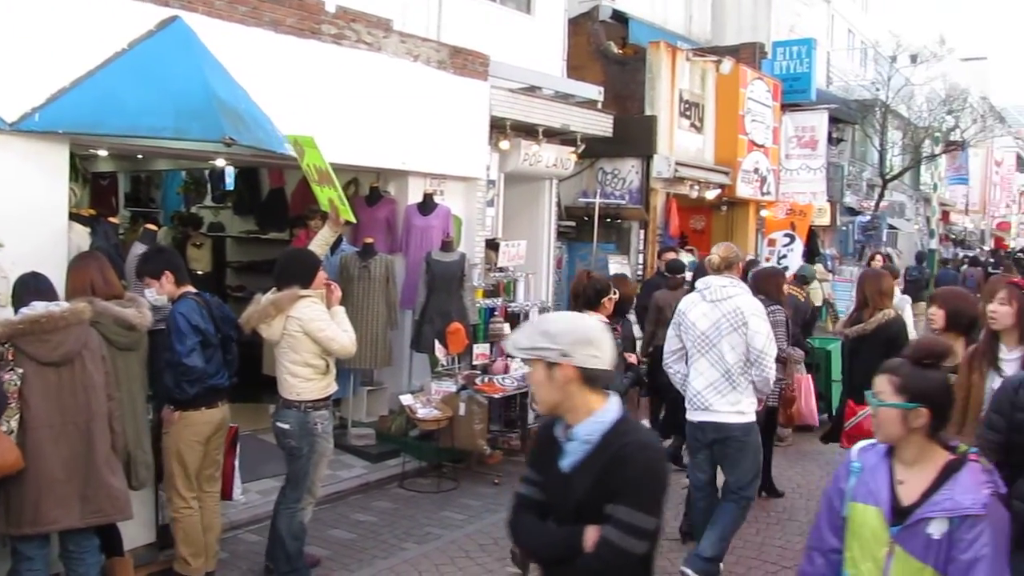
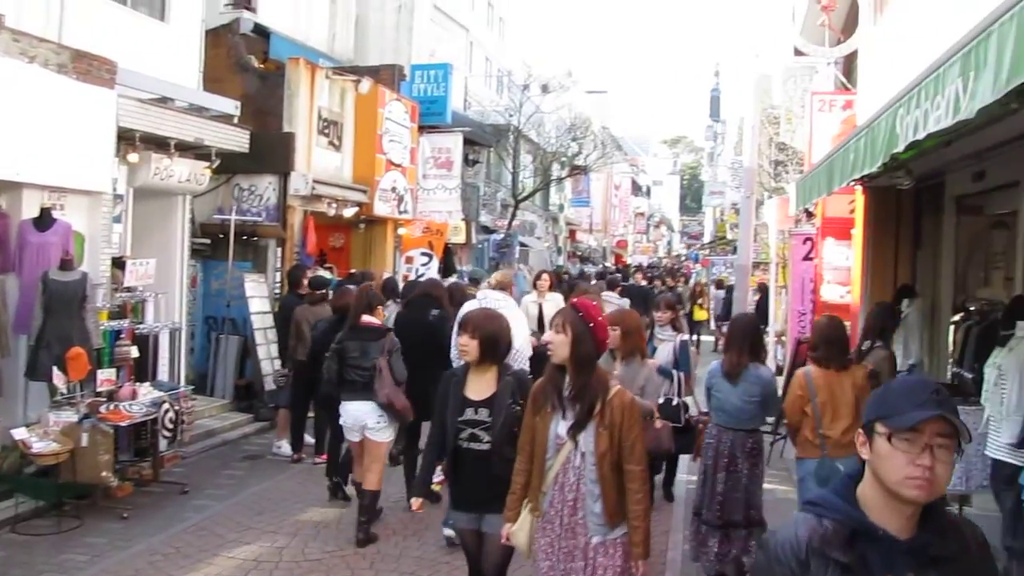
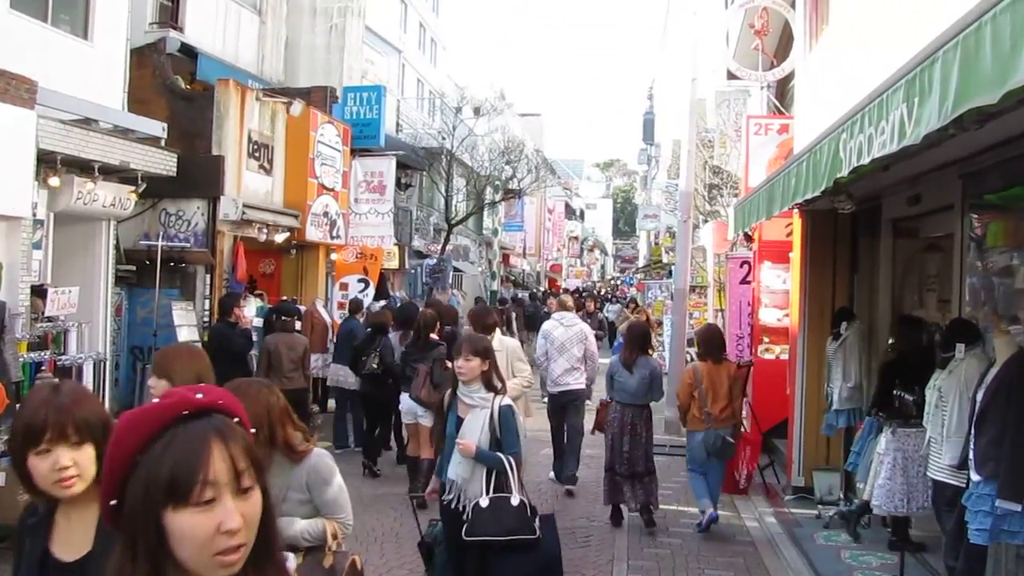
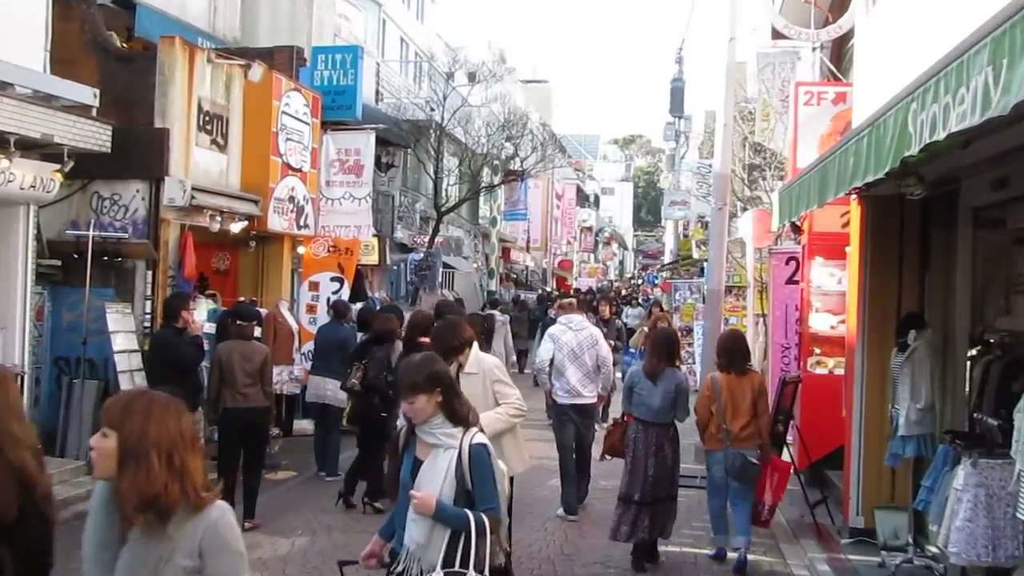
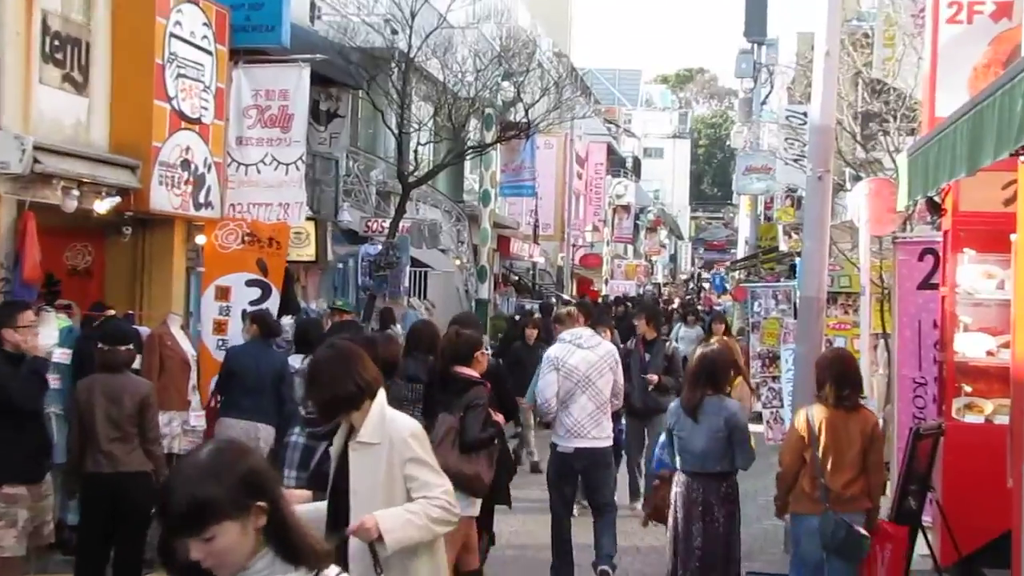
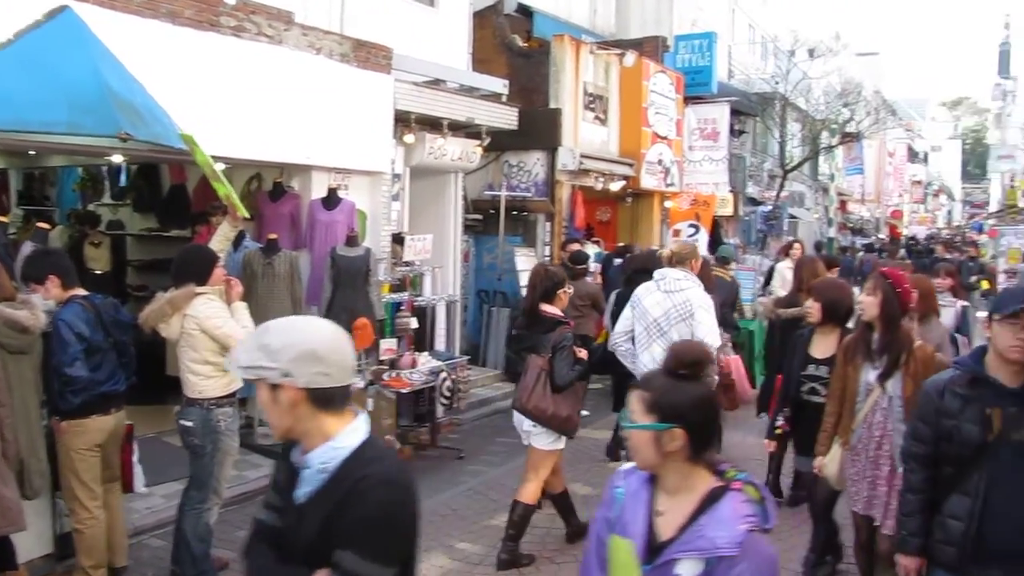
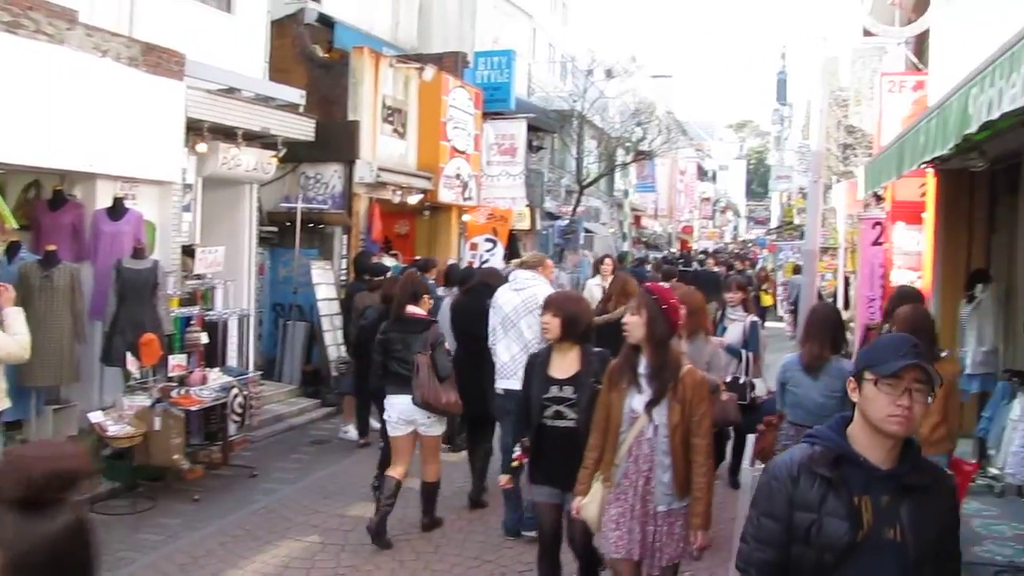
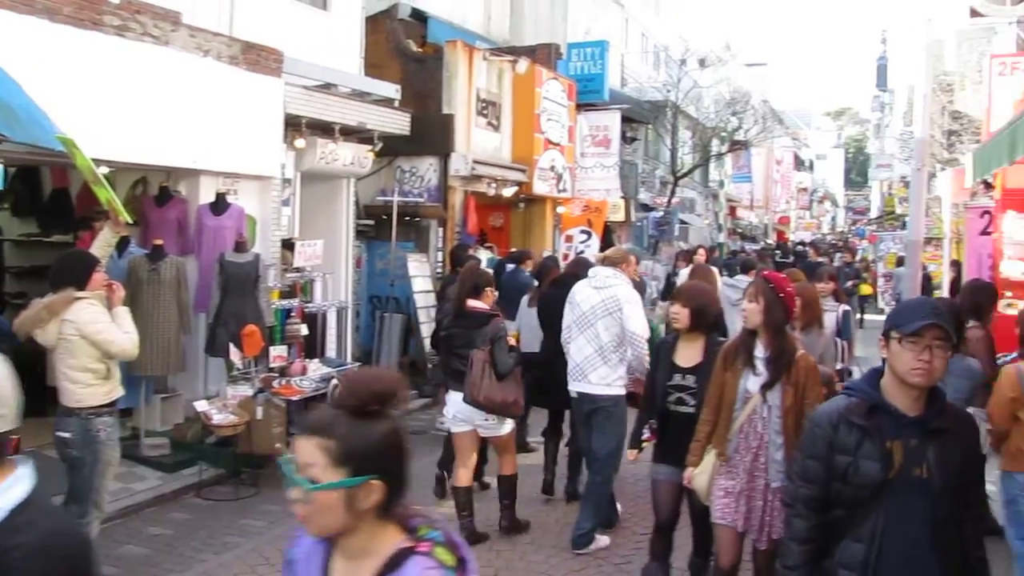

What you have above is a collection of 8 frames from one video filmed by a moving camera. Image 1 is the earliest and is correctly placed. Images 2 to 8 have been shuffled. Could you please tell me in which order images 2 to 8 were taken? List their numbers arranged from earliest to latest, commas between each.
6, 8, 7, 2, 3, 4, 5
